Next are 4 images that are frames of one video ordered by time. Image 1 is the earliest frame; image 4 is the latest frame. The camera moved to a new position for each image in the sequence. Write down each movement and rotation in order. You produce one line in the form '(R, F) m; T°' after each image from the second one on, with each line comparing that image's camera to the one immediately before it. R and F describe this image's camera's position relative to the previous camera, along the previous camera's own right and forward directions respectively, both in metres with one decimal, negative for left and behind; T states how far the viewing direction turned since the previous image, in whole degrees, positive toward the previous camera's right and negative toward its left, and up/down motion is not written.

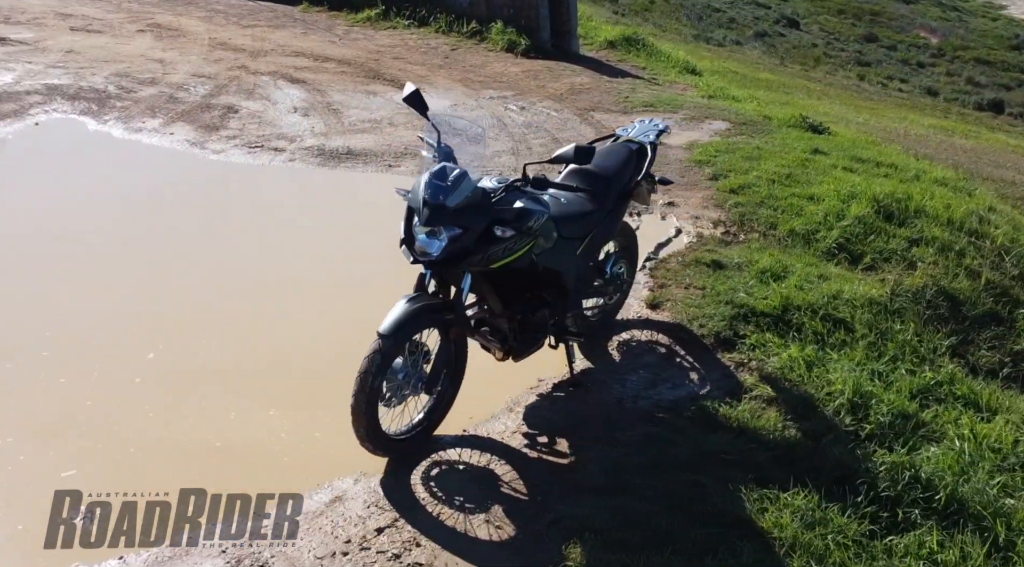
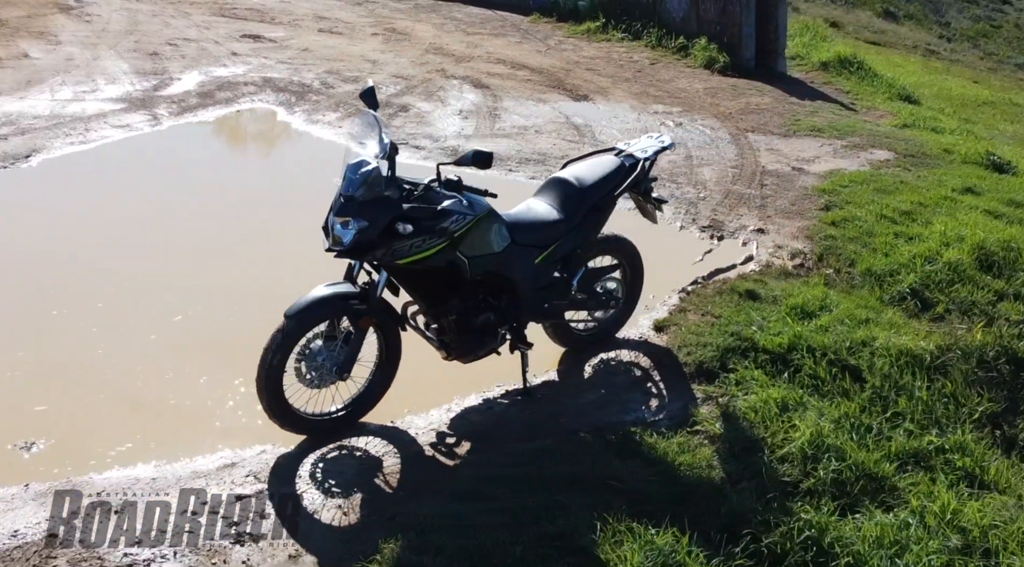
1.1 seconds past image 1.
(+1.8, +0.2) m; -16°
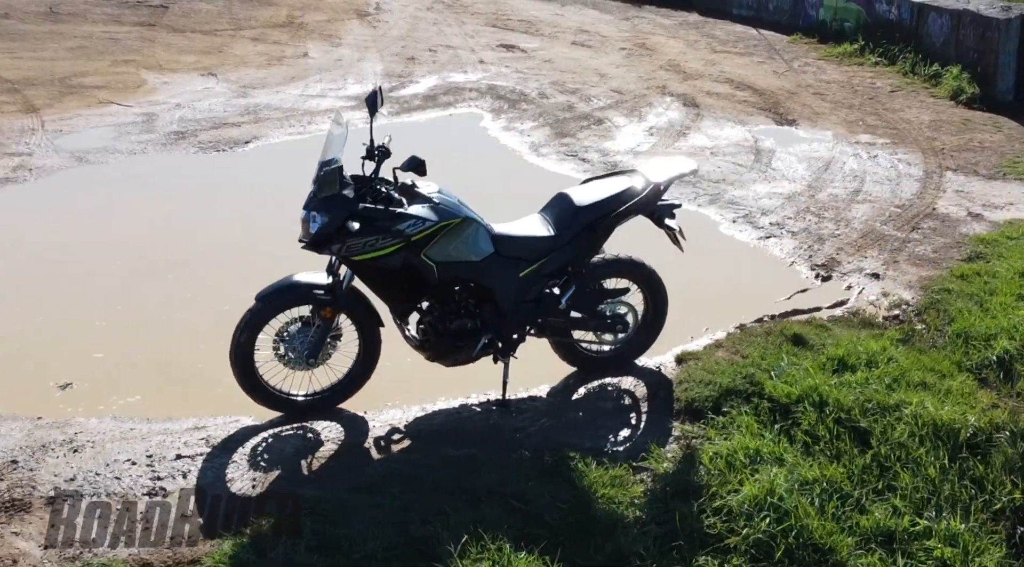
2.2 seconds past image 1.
(+1.8, +0.2) m; -18°
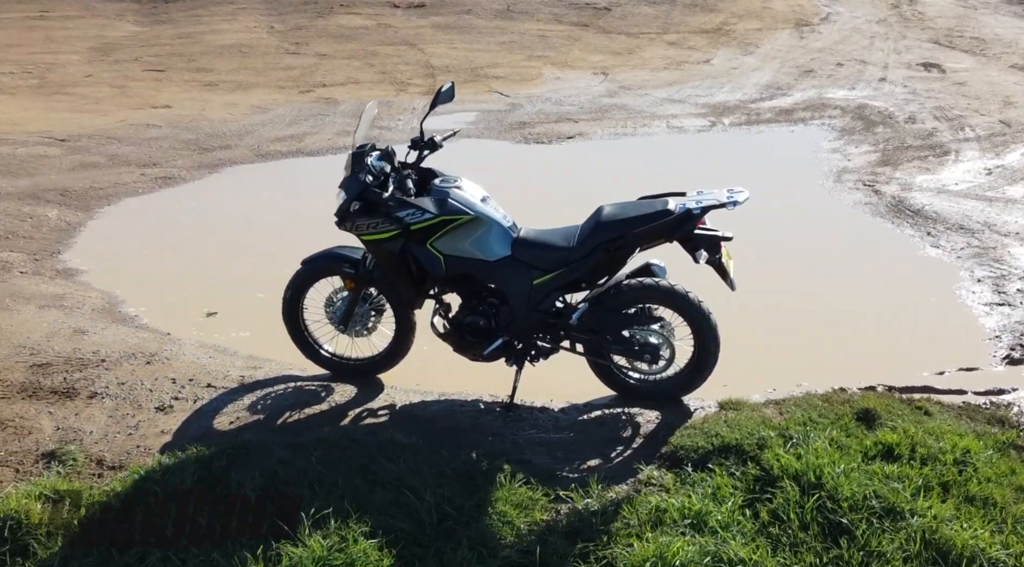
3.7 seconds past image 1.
(+2.5, +0.7) m; -28°
